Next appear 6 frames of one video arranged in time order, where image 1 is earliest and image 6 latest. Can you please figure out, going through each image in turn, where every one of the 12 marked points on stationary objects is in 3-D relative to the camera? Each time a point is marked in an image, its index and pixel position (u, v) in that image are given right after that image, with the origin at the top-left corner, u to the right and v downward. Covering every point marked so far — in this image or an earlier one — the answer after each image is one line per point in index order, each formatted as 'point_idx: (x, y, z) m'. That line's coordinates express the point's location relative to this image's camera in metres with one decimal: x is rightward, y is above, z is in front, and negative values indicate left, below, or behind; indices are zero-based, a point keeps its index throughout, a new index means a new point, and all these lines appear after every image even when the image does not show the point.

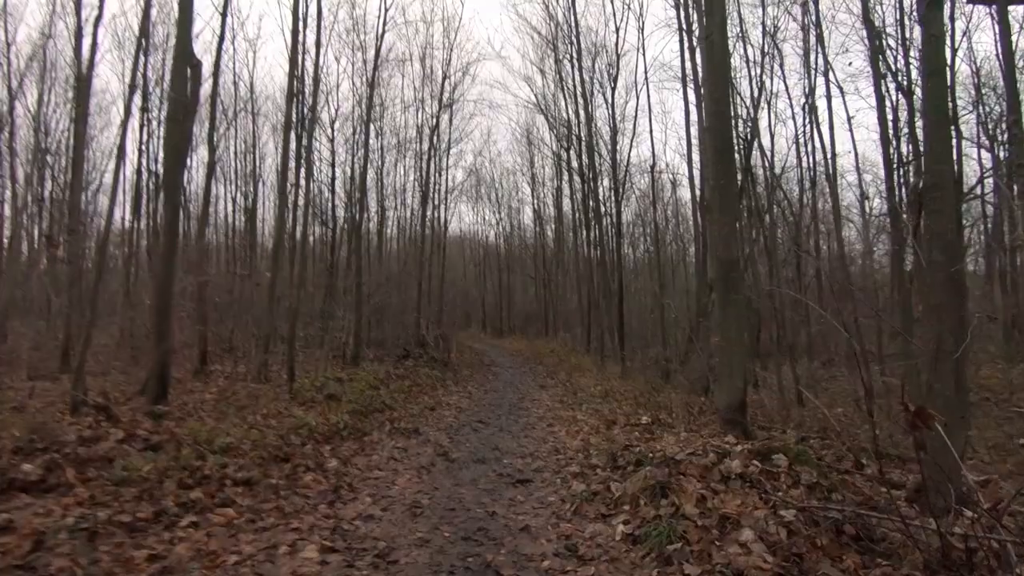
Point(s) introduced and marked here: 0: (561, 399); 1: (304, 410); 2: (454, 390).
0: (+1.1, -2.4, +12.1) m
1: (-3.3, -2.0, +8.8) m
2: (-1.4, -2.4, +13.2) m
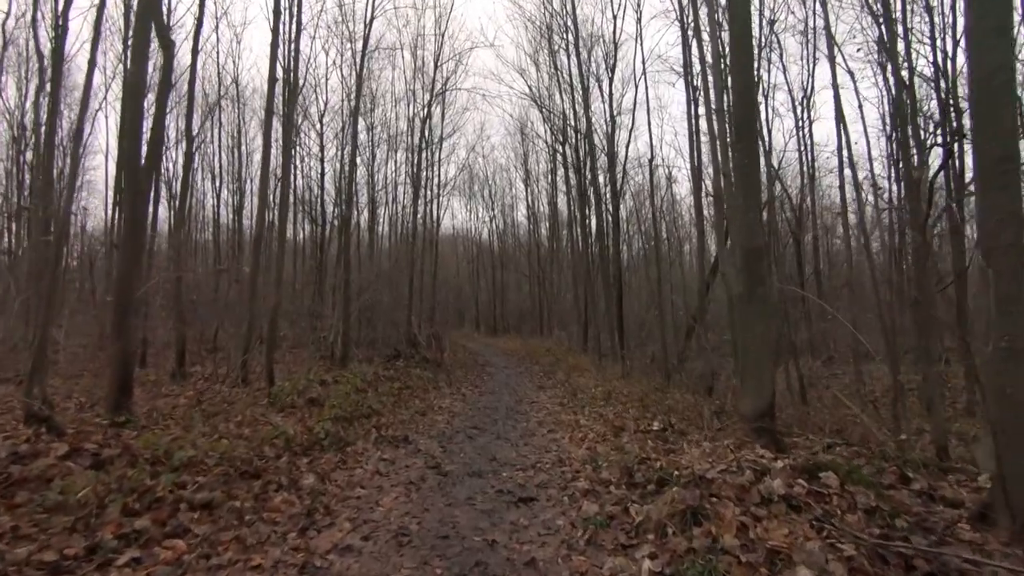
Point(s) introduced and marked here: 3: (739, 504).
0: (+1.0, -2.3, +11.4) m
1: (-3.3, -1.9, +8.1) m
2: (-1.5, -2.3, +12.4) m
3: (+1.6, -1.5, +4.0) m
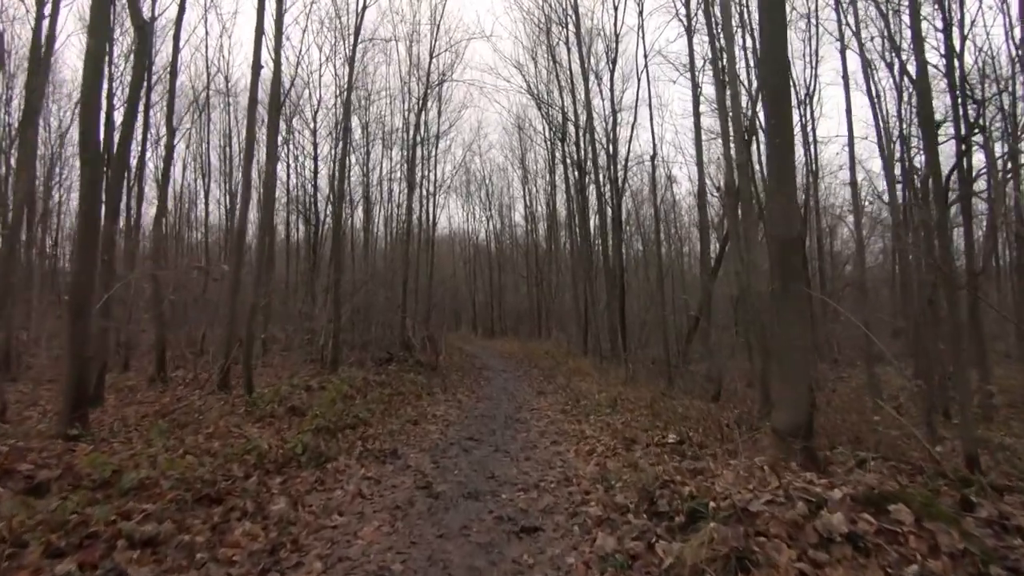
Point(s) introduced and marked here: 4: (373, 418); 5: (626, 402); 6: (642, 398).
0: (+1.0, -2.3, +10.6) m
1: (-3.3, -1.9, +7.3) m
2: (-1.5, -2.3, +11.7) m
3: (+1.6, -1.5, +3.2) m
4: (-2.1, -2.0, +8.6) m
5: (+2.2, -2.2, +11.0) m
6: (+2.7, -2.3, +11.6) m
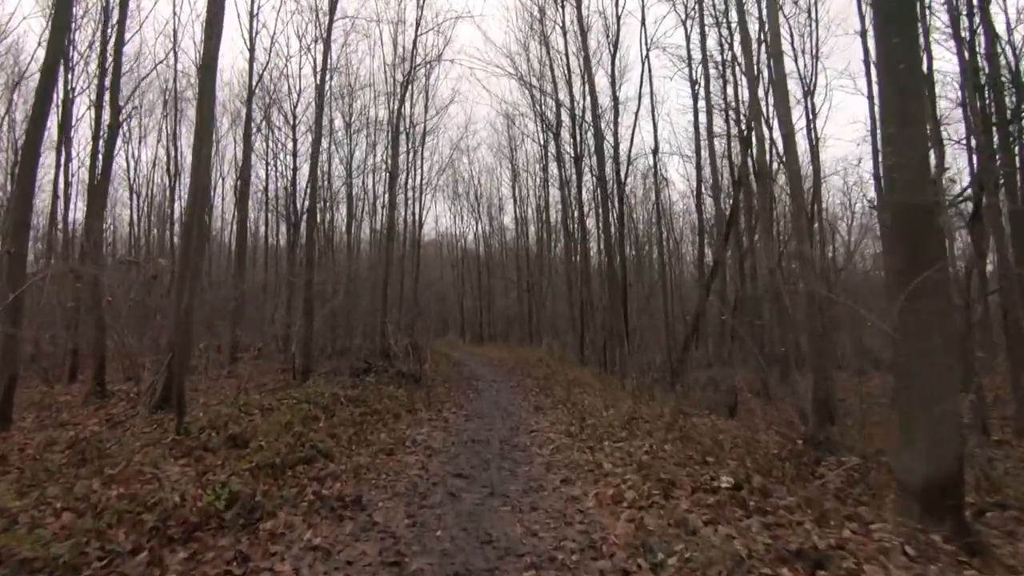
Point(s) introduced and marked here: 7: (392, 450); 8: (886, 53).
0: (+0.9, -2.3, +9.0) m
1: (-3.3, -1.8, +5.6) m
2: (-1.6, -2.3, +10.0) m
3: (+1.7, -1.4, +1.6) m
4: (-2.1, -2.0, +6.8) m
5: (+2.2, -2.2, +9.4) m
6: (+2.6, -2.3, +10.0) m
7: (-1.6, -2.1, +7.3) m
8: (+2.5, +1.6, +3.8) m
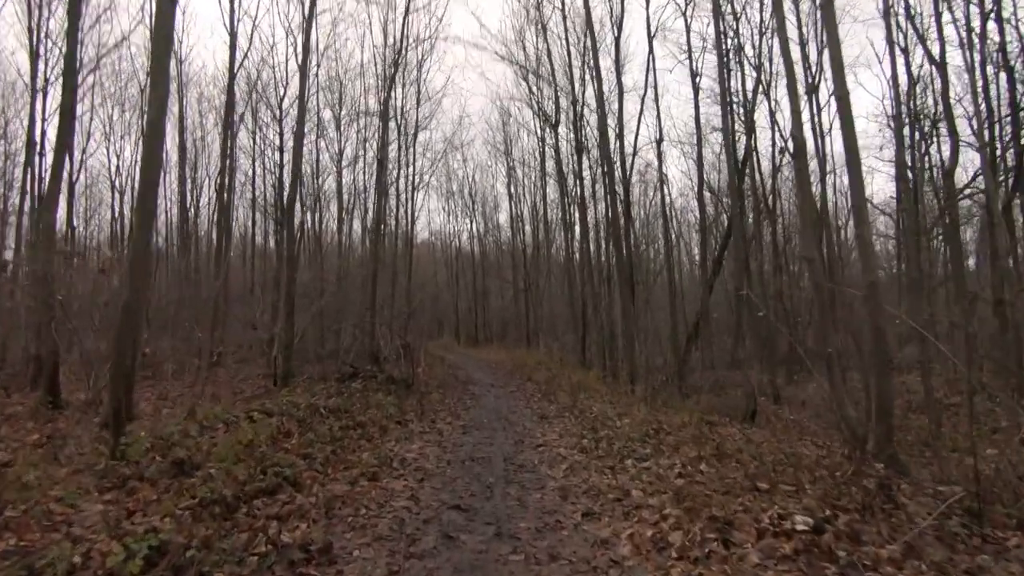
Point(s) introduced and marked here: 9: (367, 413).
0: (+1.0, -2.2, +7.8) m
1: (-3.2, -1.7, +4.4) m
2: (-1.5, -2.2, +8.8) m
3: (+1.8, -1.3, +0.5) m
4: (-2.1, -1.9, +5.7) m
5: (+2.2, -2.1, +8.3) m
6: (+2.7, -2.2, +8.9) m
7: (-1.5, -2.0, +6.1) m
8: (+2.6, +1.7, +2.7) m
9: (-2.4, -2.0, +9.1) m
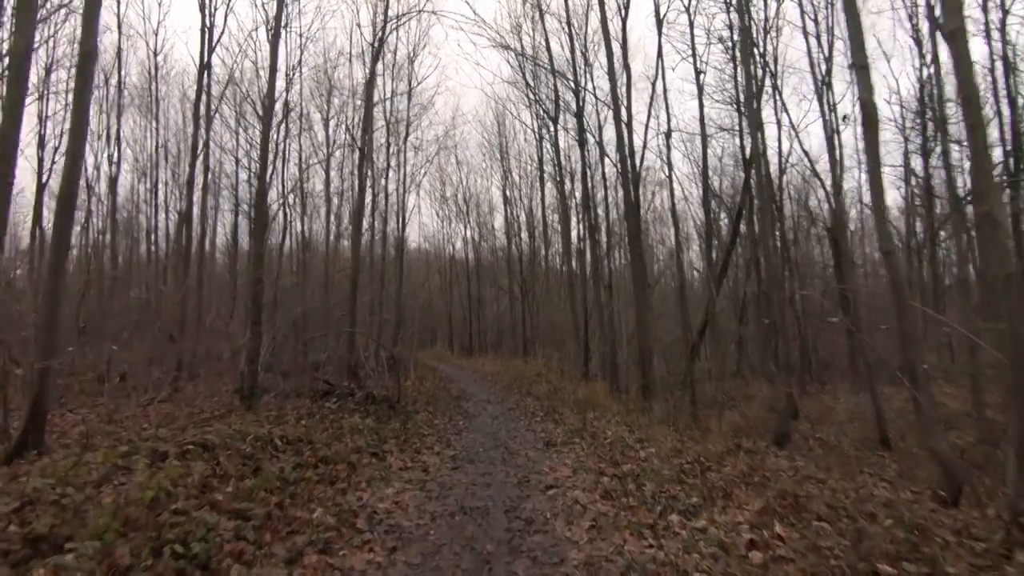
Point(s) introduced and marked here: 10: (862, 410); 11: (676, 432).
0: (+1.0, -2.2, +6.1) m
1: (-3.2, -1.7, +2.7) m
2: (-1.5, -2.3, +7.1) m
3: (+2.0, -1.2, -1.2) m
4: (-2.0, -1.8, +4.0) m
5: (+2.3, -2.1, +6.6) m
6: (+2.7, -2.2, +7.2) m
7: (-1.4, -2.0, +4.4) m
8: (+2.7, +1.8, +1.1) m
9: (-2.4, -2.1, +7.4) m
10: (+11.6, -4.0, +18.6) m
11: (+2.8, -2.4, +9.7) m
